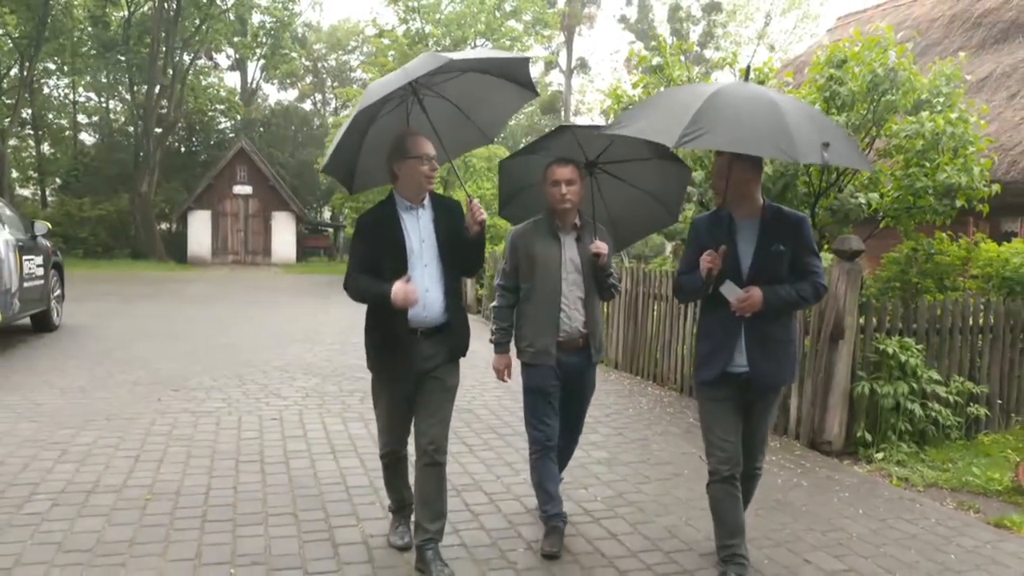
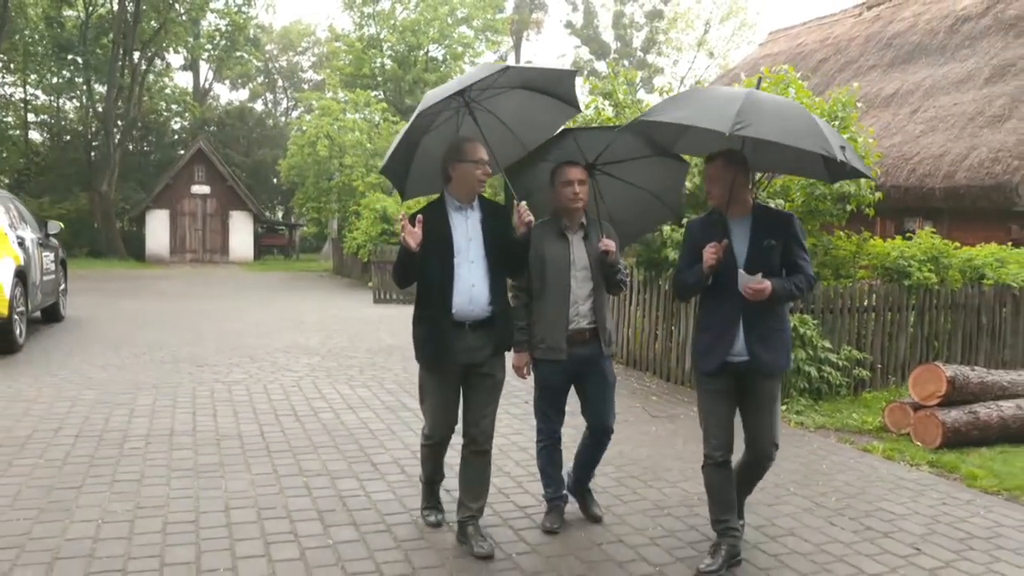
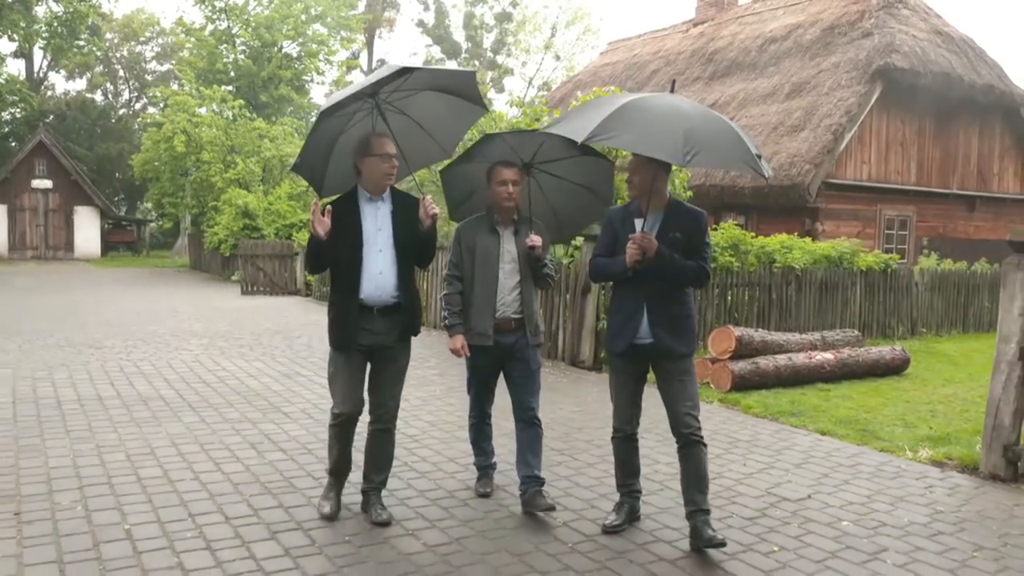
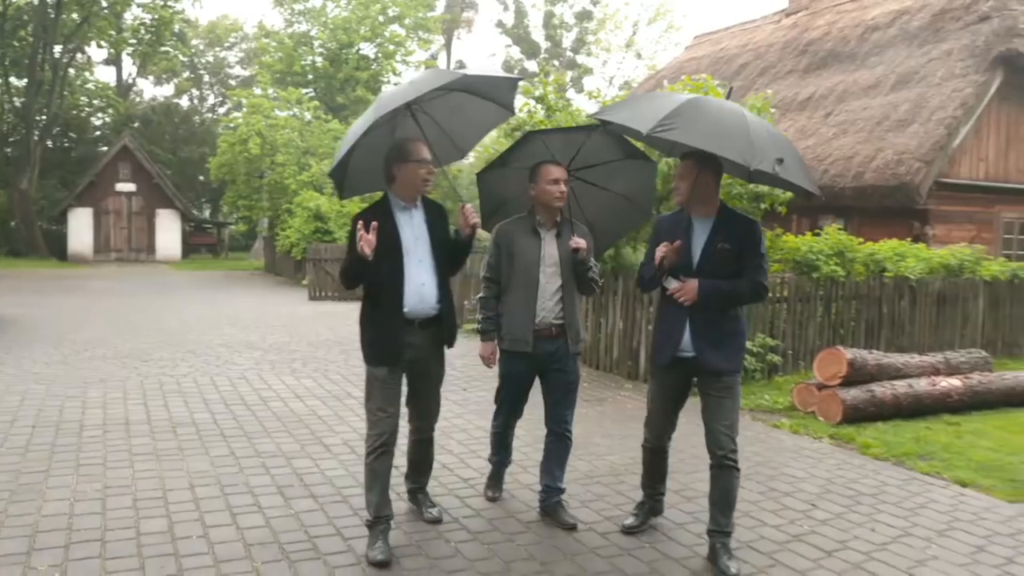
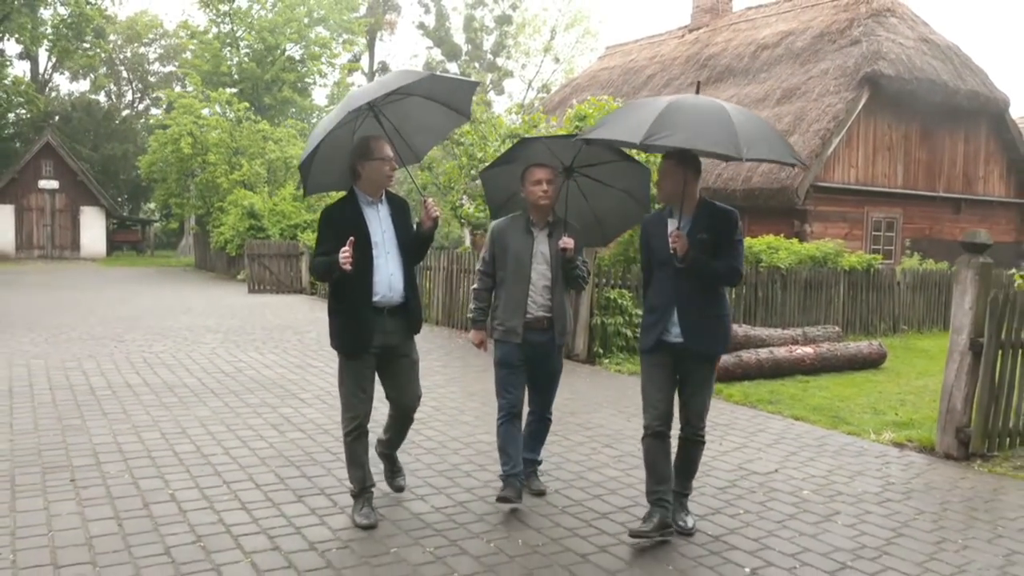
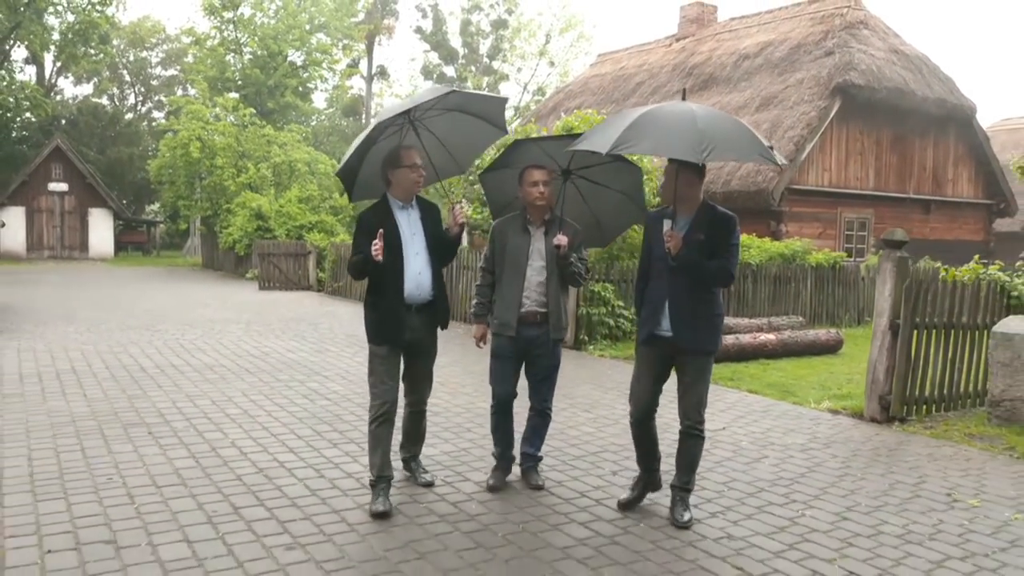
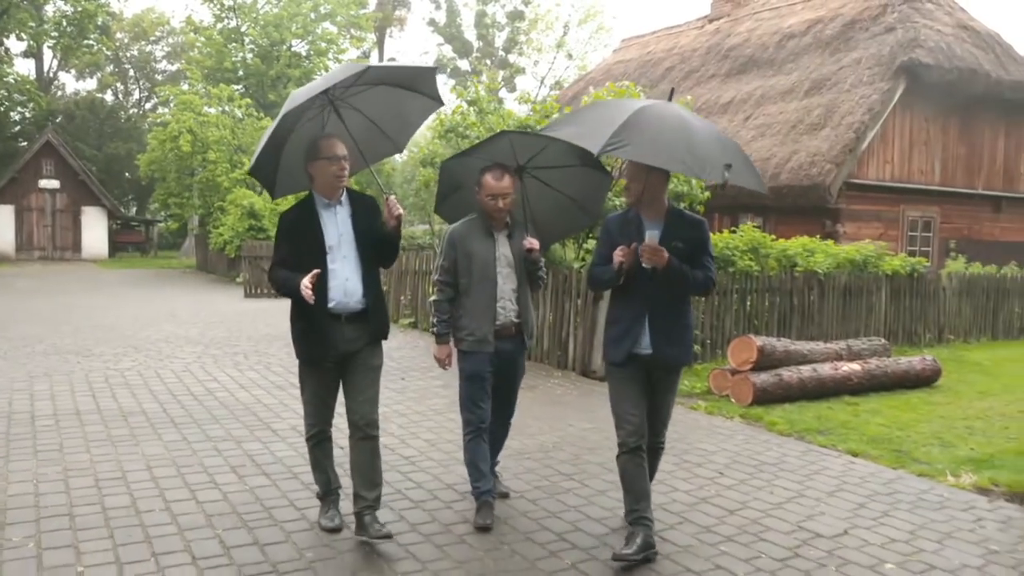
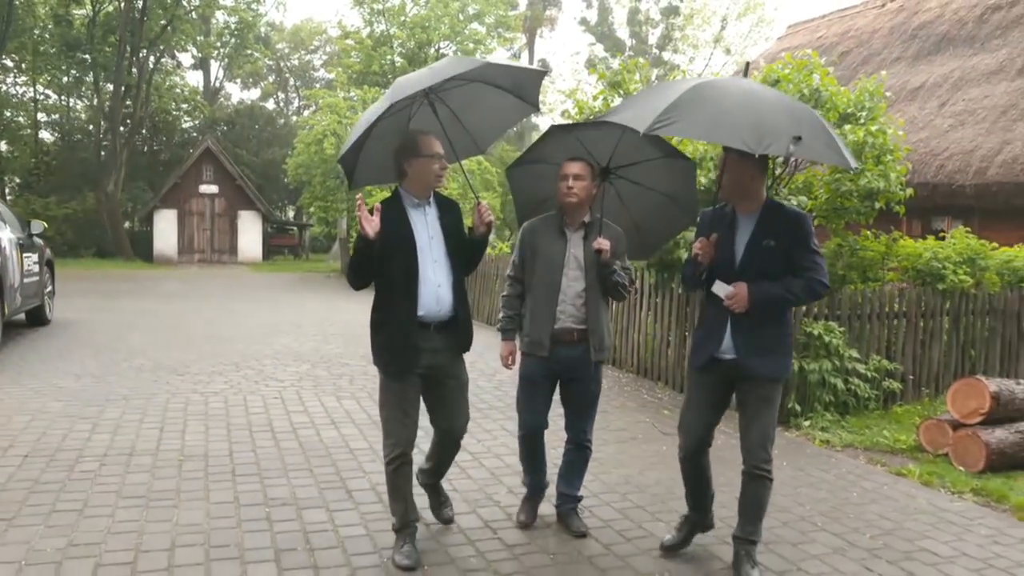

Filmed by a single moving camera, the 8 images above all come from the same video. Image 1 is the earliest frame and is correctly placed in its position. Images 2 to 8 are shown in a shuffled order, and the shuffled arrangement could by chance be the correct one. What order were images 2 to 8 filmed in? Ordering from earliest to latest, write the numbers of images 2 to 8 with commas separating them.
8, 2, 4, 7, 3, 5, 6
